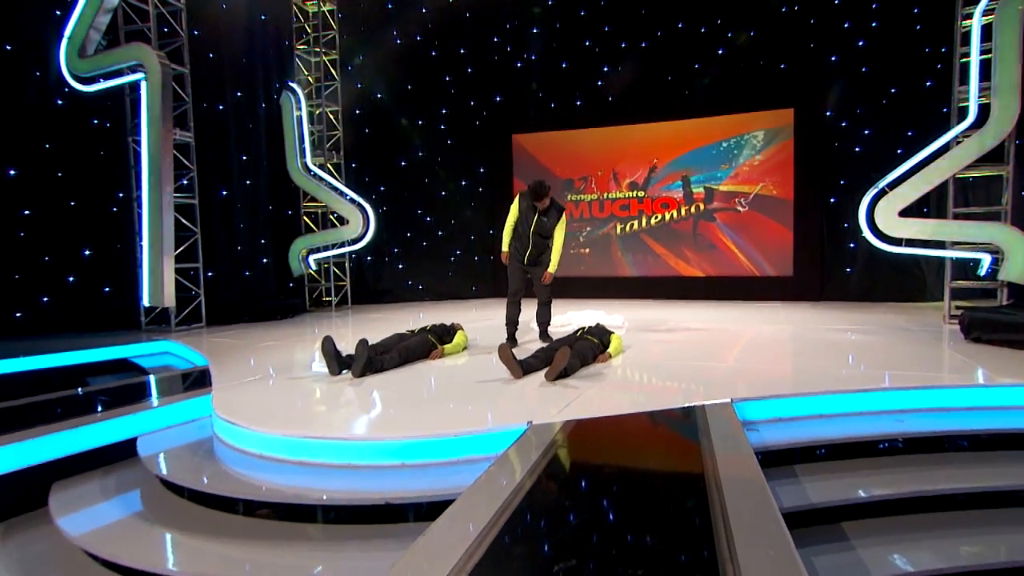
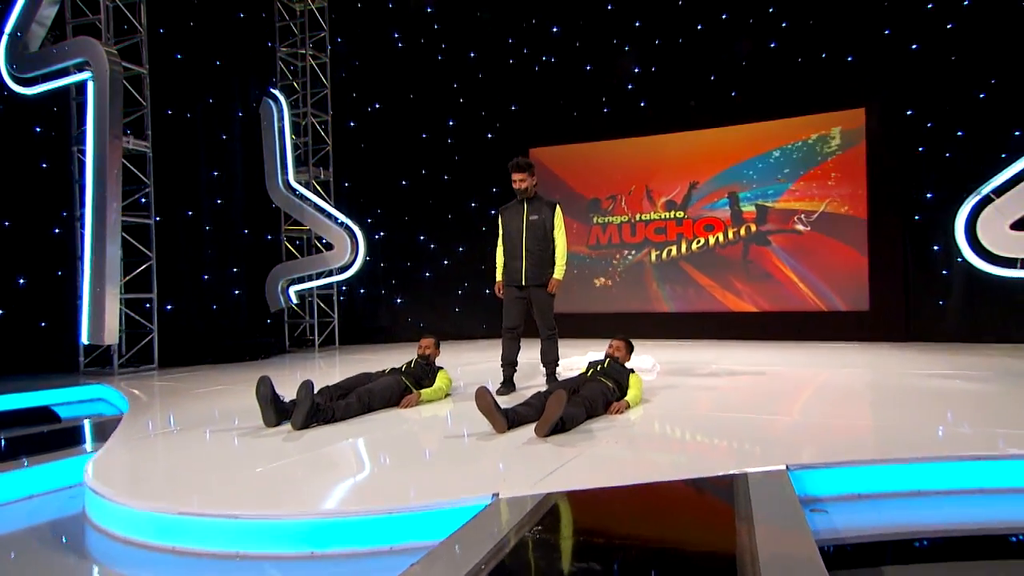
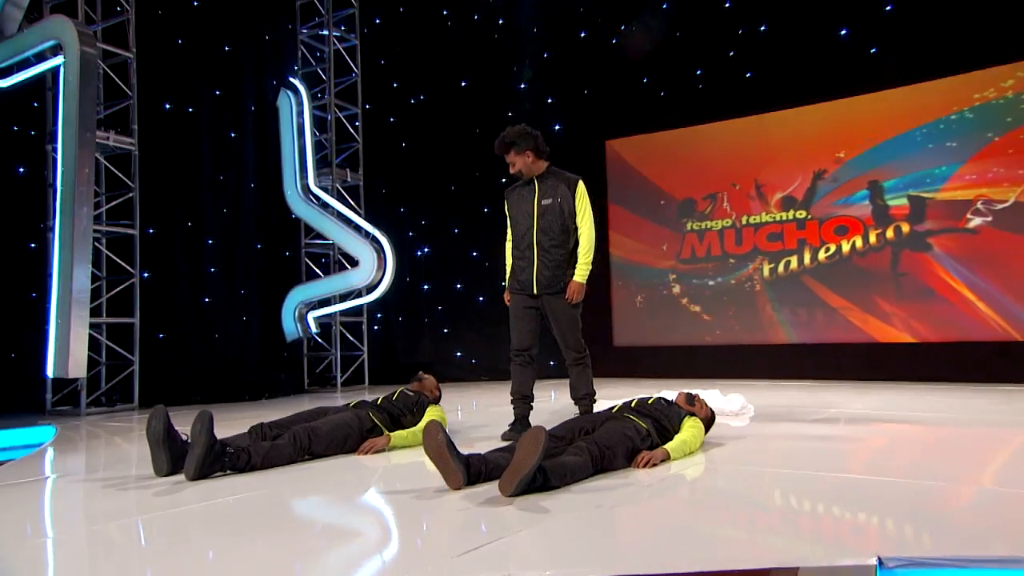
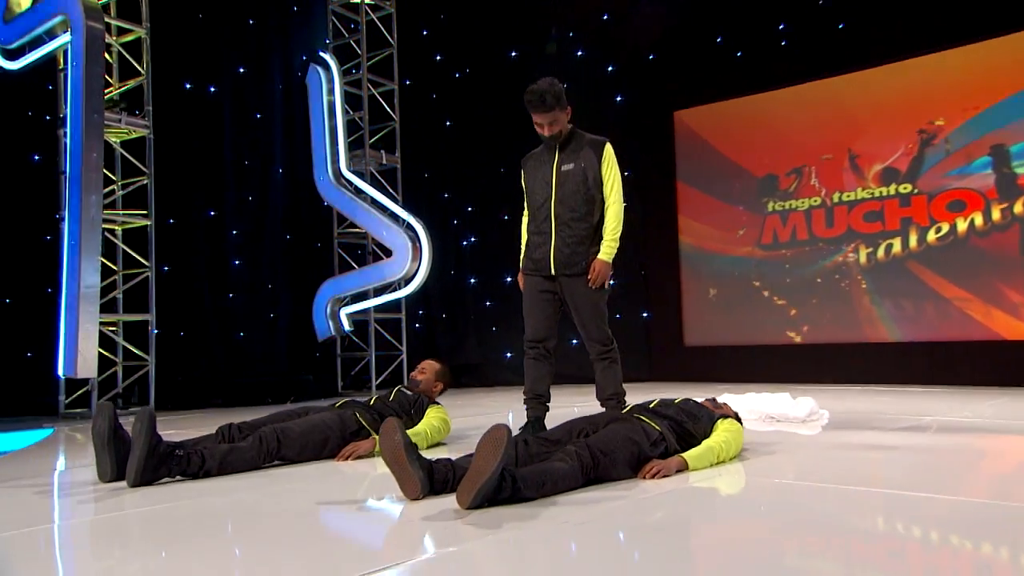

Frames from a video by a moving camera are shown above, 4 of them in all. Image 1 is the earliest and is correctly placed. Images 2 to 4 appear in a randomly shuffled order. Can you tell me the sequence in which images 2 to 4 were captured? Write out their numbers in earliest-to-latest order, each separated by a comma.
2, 3, 4
